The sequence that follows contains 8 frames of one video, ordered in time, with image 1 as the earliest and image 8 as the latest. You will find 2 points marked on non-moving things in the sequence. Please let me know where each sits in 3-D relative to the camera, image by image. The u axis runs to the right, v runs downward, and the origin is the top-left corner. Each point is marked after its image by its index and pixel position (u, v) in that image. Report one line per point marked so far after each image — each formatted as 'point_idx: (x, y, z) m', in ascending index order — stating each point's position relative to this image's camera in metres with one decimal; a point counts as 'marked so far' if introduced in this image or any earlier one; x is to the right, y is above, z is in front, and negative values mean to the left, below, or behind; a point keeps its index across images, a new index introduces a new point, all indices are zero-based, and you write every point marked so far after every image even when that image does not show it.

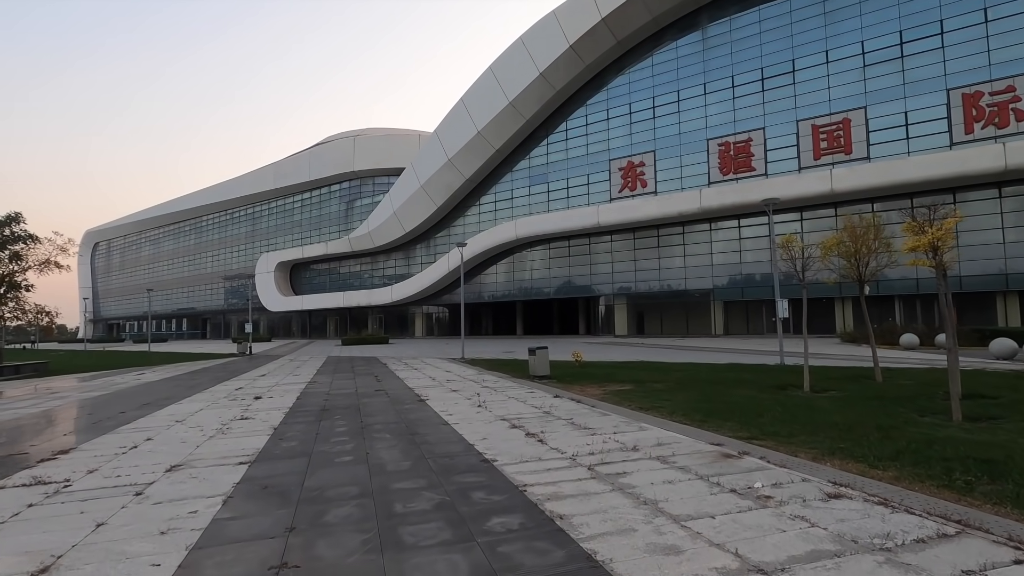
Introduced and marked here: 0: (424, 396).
0: (-1.5, -1.8, +8.8) m
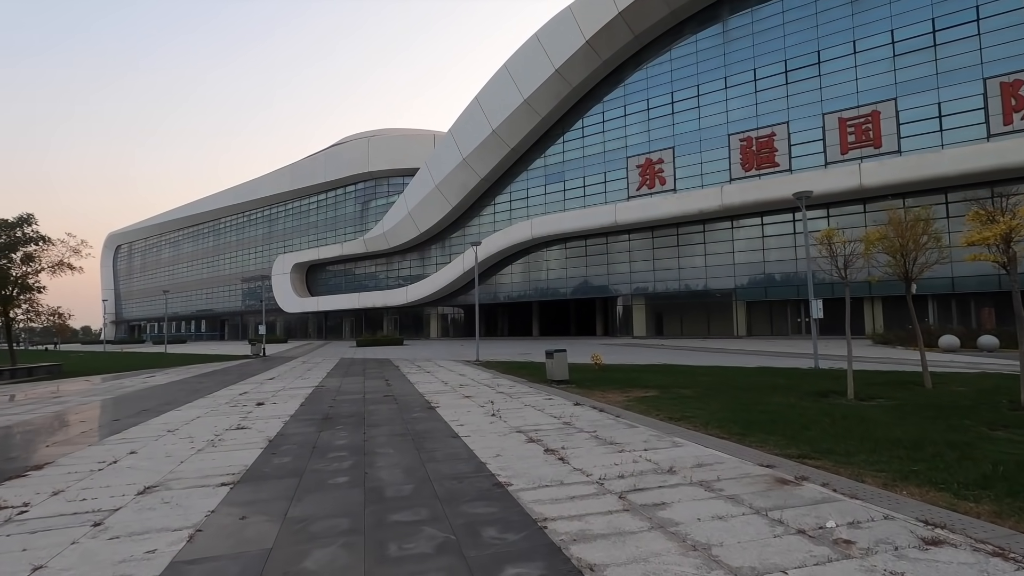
0: (-1.2, -1.8, +8.3) m
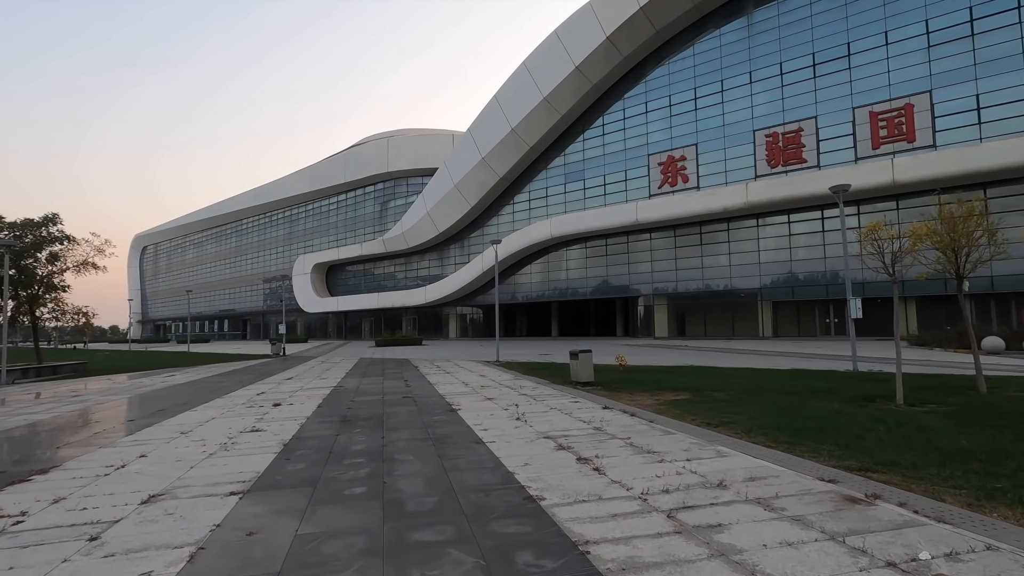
0: (-0.9, -1.8, +7.9) m
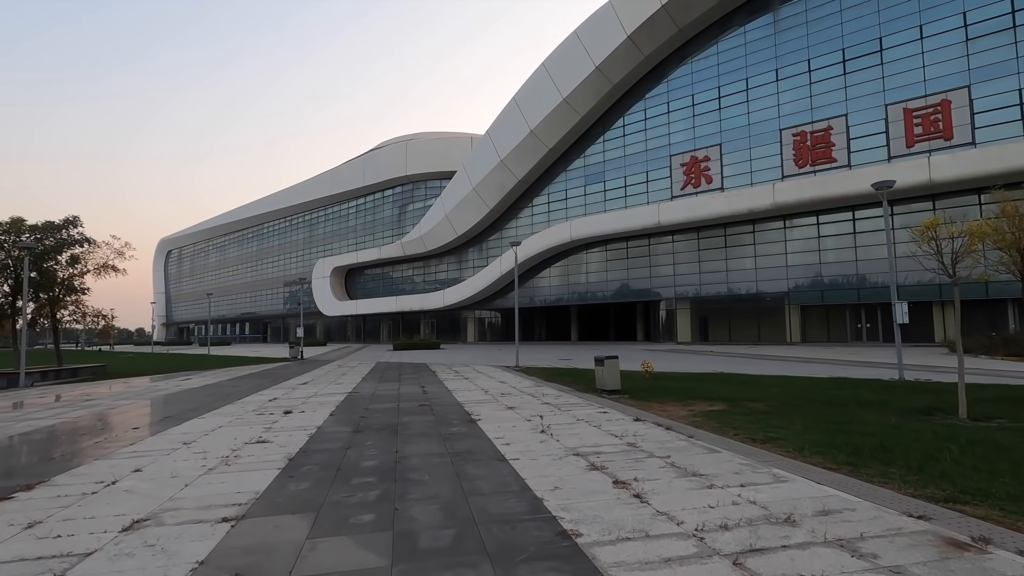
0: (-0.5, -1.8, +7.5) m
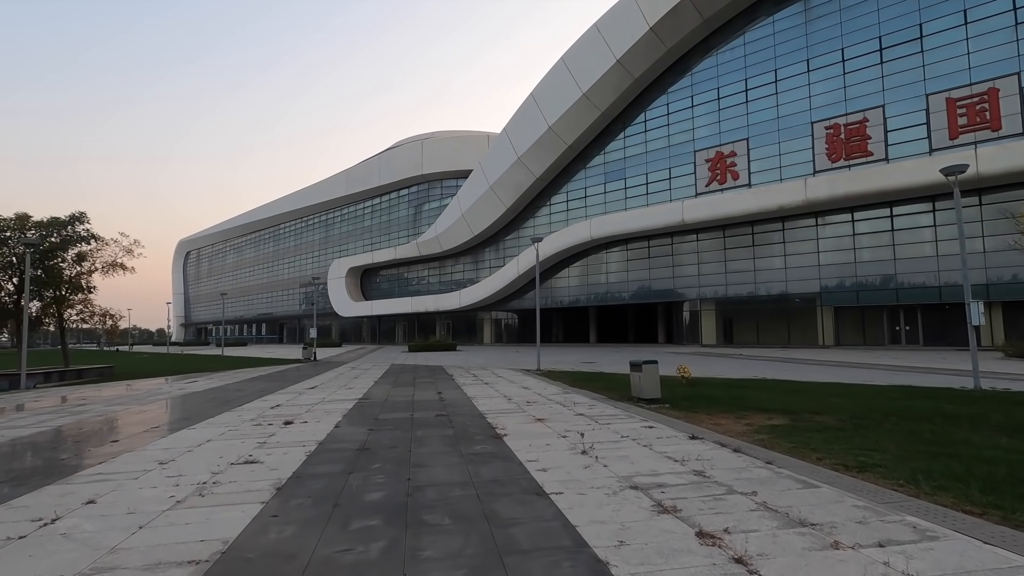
0: (-0.2, -1.7, +6.5) m
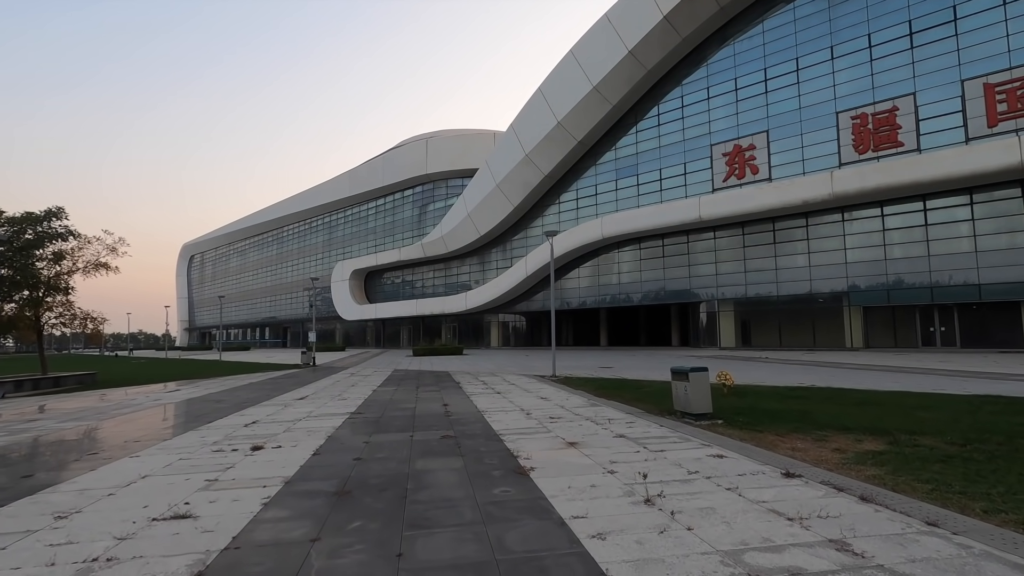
0: (+0.1, -1.6, +5.0) m
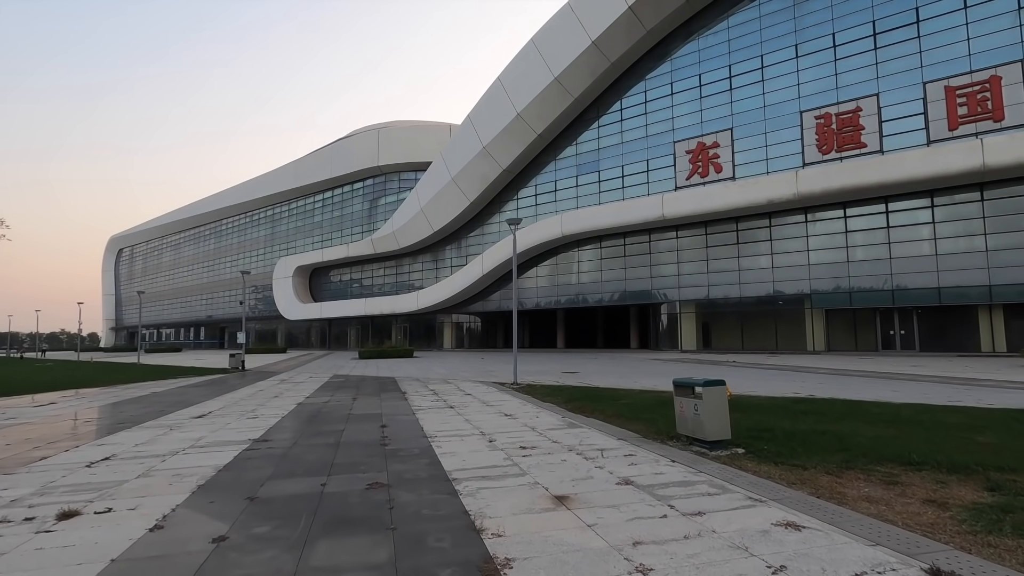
0: (-0.1, -1.5, +3.2) m
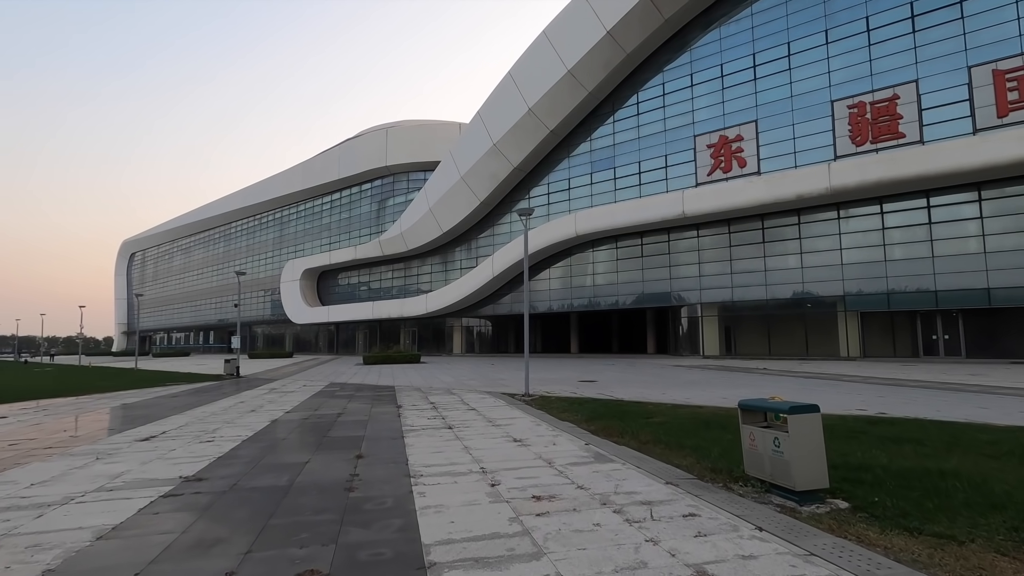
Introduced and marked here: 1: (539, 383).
0: (-0.1, -1.4, +1.7) m
1: (+0.7, -2.8, +15.6) m
